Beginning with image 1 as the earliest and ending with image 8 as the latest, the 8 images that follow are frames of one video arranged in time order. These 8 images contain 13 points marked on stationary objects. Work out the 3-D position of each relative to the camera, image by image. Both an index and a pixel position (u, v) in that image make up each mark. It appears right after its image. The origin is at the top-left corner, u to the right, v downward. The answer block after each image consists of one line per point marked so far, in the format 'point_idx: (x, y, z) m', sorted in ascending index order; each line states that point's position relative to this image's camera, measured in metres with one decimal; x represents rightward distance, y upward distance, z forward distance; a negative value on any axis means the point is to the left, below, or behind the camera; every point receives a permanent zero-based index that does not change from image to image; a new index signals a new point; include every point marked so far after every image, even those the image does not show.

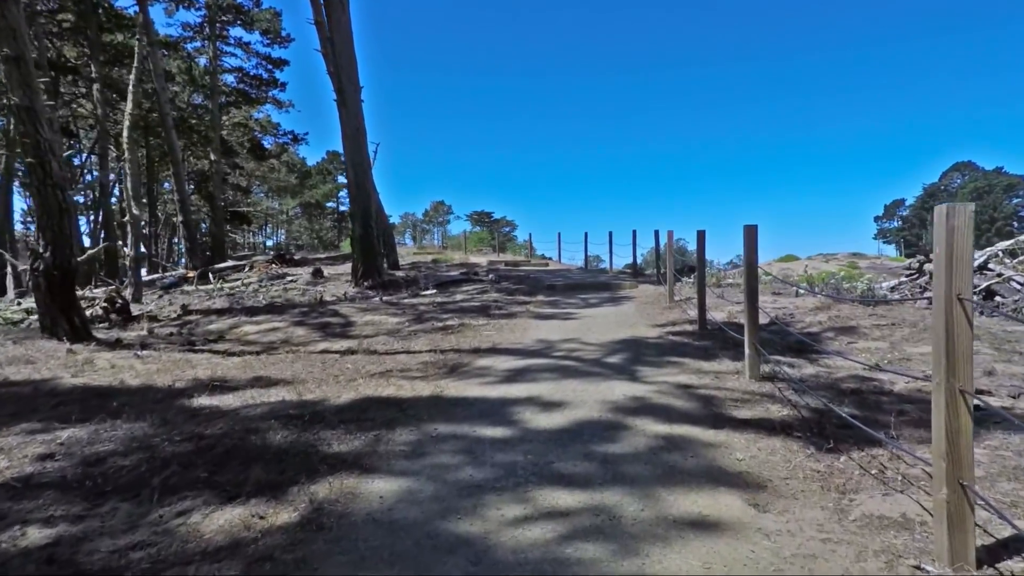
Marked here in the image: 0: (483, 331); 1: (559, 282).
0: (-0.4, -0.6, +8.4) m
1: (+1.1, +0.2, +15.0) m
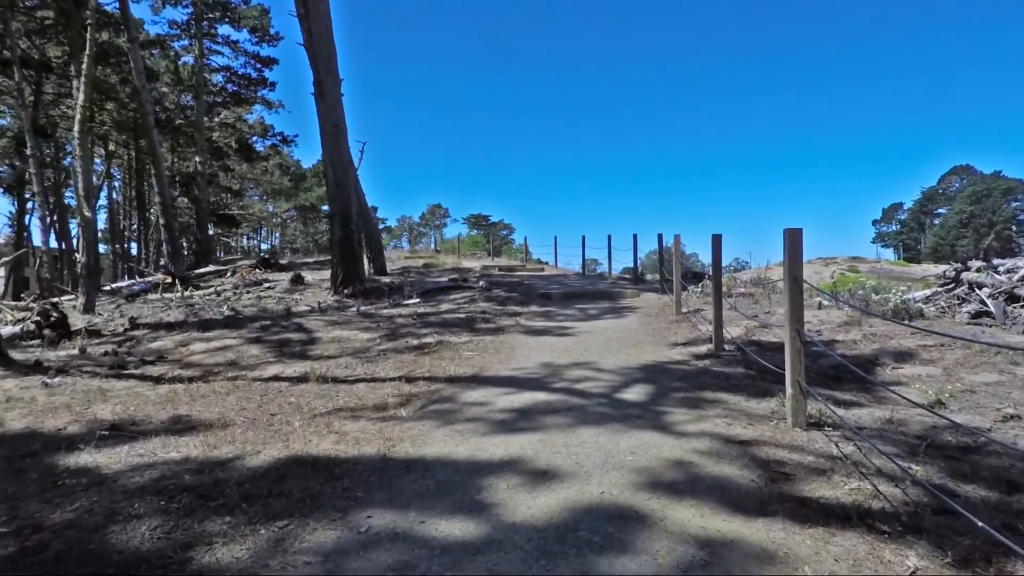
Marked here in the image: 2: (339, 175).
0: (-0.6, -0.8, +7.2) m
1: (+0.9, 0.0, +13.8) m
2: (-4.3, +2.8, +14.8) m
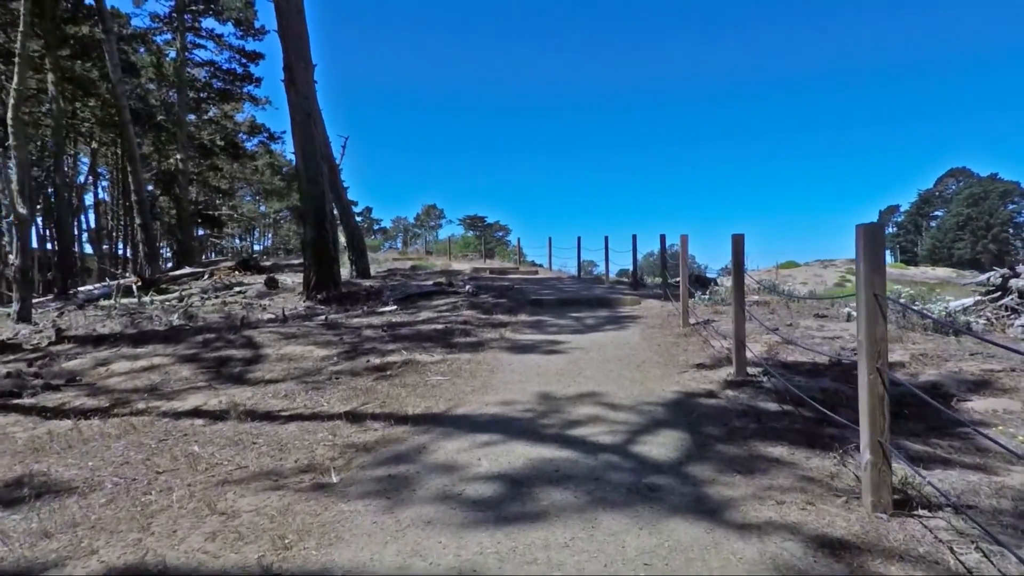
0: (-0.8, -0.9, +5.9) m
1: (+0.7, -0.1, +12.6) m
2: (-4.6, +2.7, +13.5) m
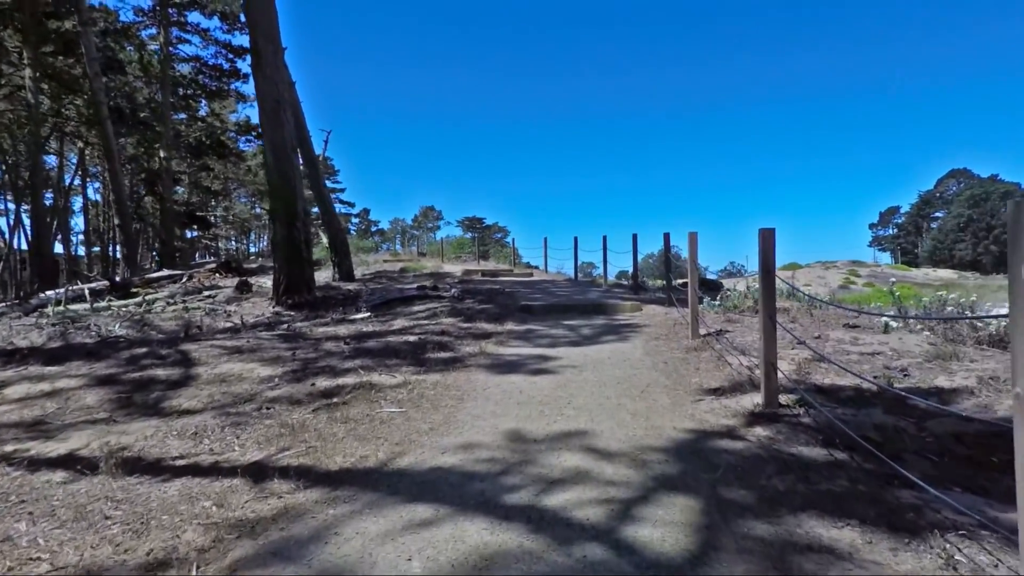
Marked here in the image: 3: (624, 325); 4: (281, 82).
0: (-1.0, -1.0, +4.8) m
1: (+0.5, -0.2, +11.4) m
2: (-4.8, +2.6, +12.4) m
3: (+1.6, -0.5, +8.7) m
4: (-4.8, +4.3, +12.5) m
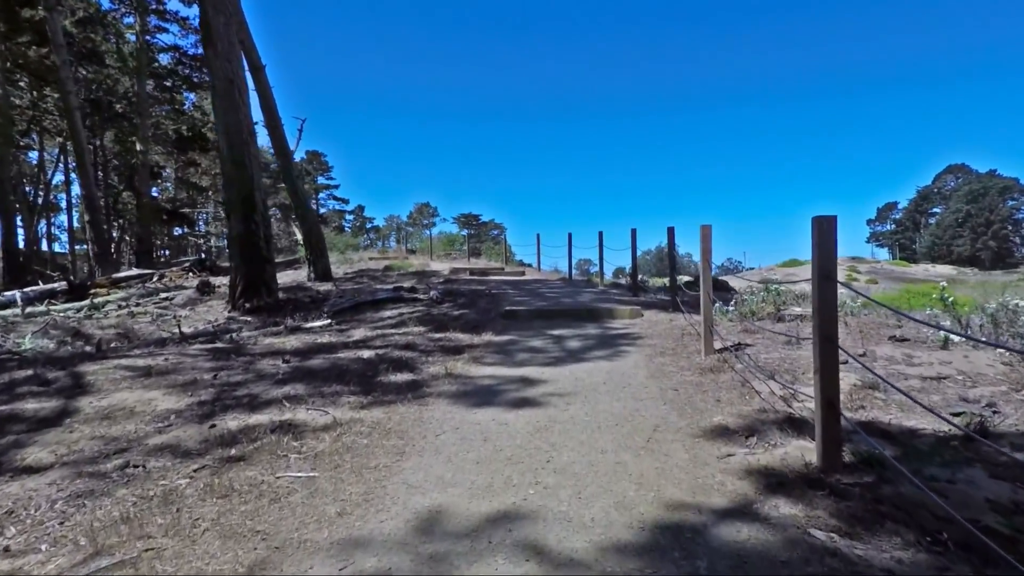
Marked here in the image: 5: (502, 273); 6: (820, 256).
0: (-1.3, -1.0, +3.4) m
1: (+0.2, -0.3, +10.1) m
2: (-5.1, +2.6, +11.0) m
3: (+1.4, -0.6, +7.4) m
4: (-5.1, +4.3, +11.1) m
5: (-0.3, +0.5, +19.8) m
6: (+1.7, +0.2, +3.2) m
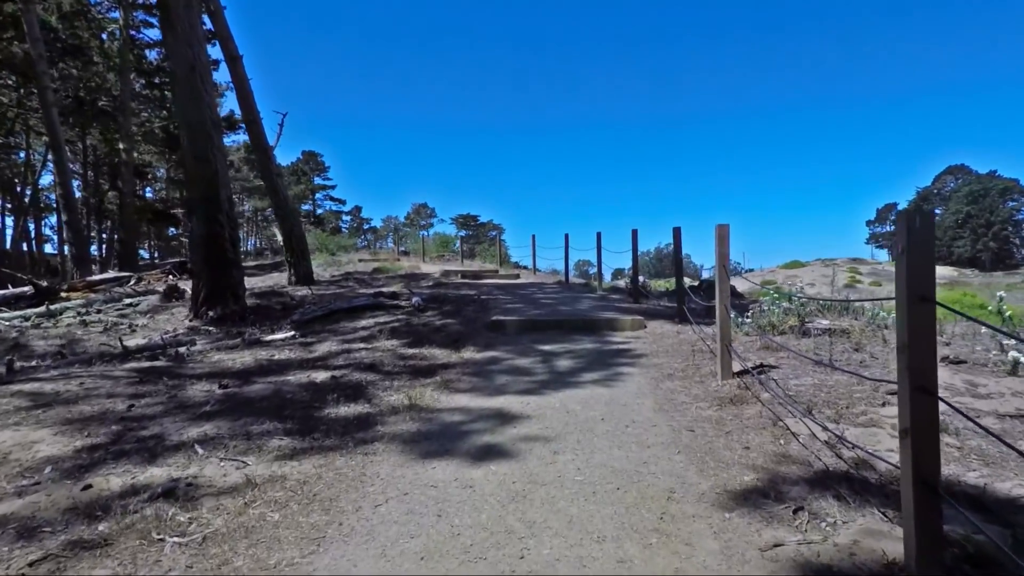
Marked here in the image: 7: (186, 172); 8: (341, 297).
0: (-1.4, -1.1, +2.4) m
1: (0.0, -0.4, +9.1) m
2: (-5.3, +2.5, +10.0) m
3: (+1.2, -0.7, +6.4) m
4: (-5.3, +4.2, +10.1) m
5: (-0.5, +0.4, +18.8) m
6: (+1.5, +0.1, +2.2) m
7: (-5.5, +2.0, +10.1) m
8: (-3.7, -0.2, +12.8) m
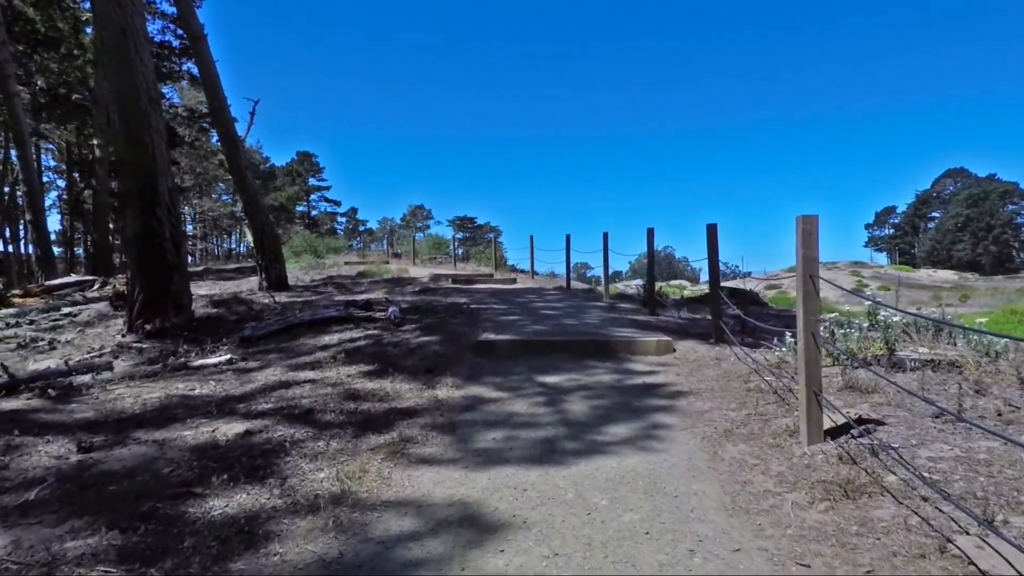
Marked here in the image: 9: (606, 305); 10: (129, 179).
0: (-1.5, -1.2, +0.8) m
1: (-0.1, -0.5, +7.5) m
2: (-5.4, +2.3, +8.4) m
3: (+1.1, -0.8, +4.8) m
4: (-5.4, +4.0, +8.5) m
5: (-0.7, +0.2, +17.2) m
6: (+1.4, 0.0, +0.6) m
7: (-5.6, +1.8, +8.4) m
8: (-3.8, -0.3, +11.2) m
9: (+1.8, -0.3, +10.9) m
10: (-5.4, +1.6, +8.4) m
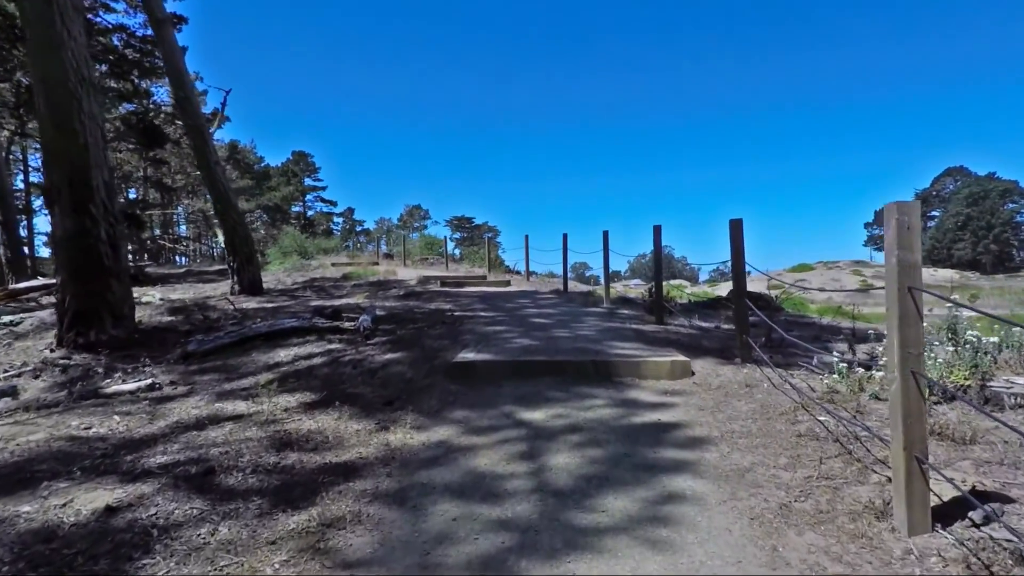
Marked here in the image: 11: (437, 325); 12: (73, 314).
0: (-1.6, -1.3, -0.3) m
1: (-0.2, -0.6, +6.4) m
2: (-5.5, +2.2, +7.3) m
3: (+1.0, -0.9, +3.7) m
4: (-5.6, +3.9, +7.4) m
5: (-0.8, +0.1, +16.1) m
6: (+1.3, -0.1, -0.5) m
7: (-5.7, +1.8, +7.3) m
8: (-4.0, -0.4, +10.1) m
9: (+1.6, -0.4, +9.8) m
10: (-5.6, +1.5, +7.3) m
11: (-1.0, -0.5, +8.0) m
12: (-5.5, -0.3, +7.6) m
